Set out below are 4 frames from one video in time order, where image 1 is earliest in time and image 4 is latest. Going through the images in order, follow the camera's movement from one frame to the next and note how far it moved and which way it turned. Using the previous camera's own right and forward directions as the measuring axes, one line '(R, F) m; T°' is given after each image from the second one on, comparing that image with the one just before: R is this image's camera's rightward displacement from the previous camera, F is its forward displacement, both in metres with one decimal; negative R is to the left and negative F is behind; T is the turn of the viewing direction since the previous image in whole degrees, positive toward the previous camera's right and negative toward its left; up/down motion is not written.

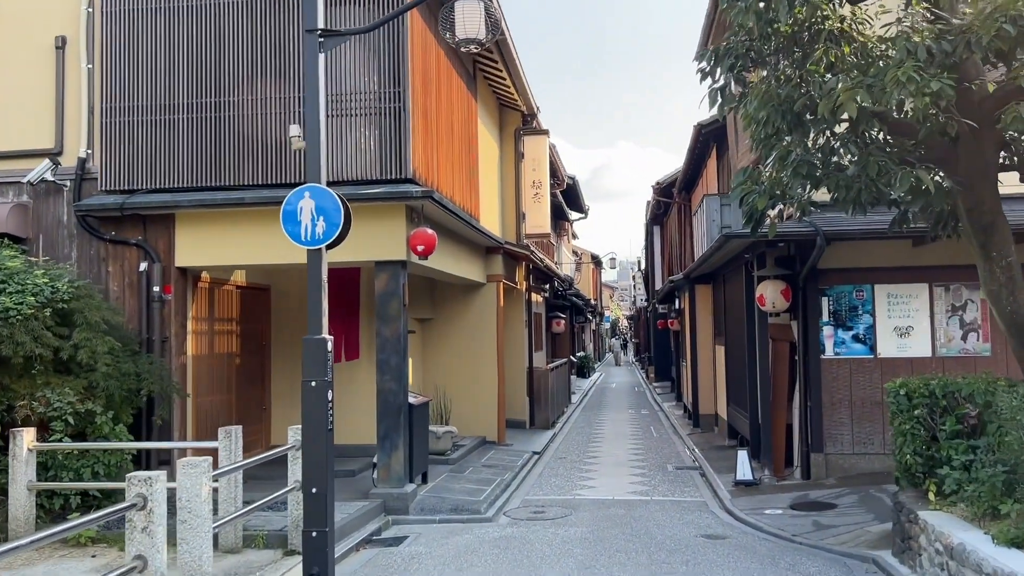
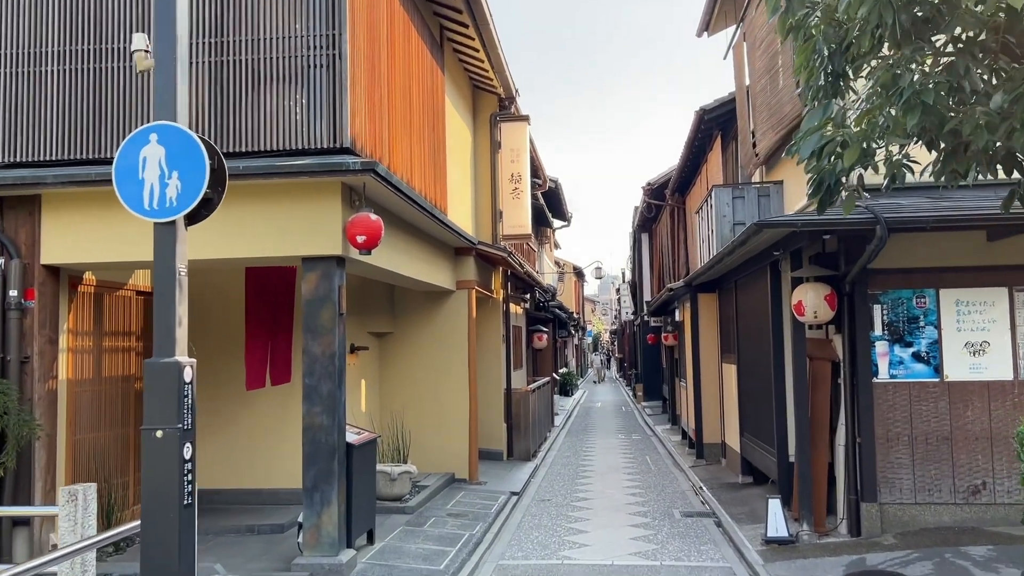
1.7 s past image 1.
(+0.1, +1.9) m; +1°
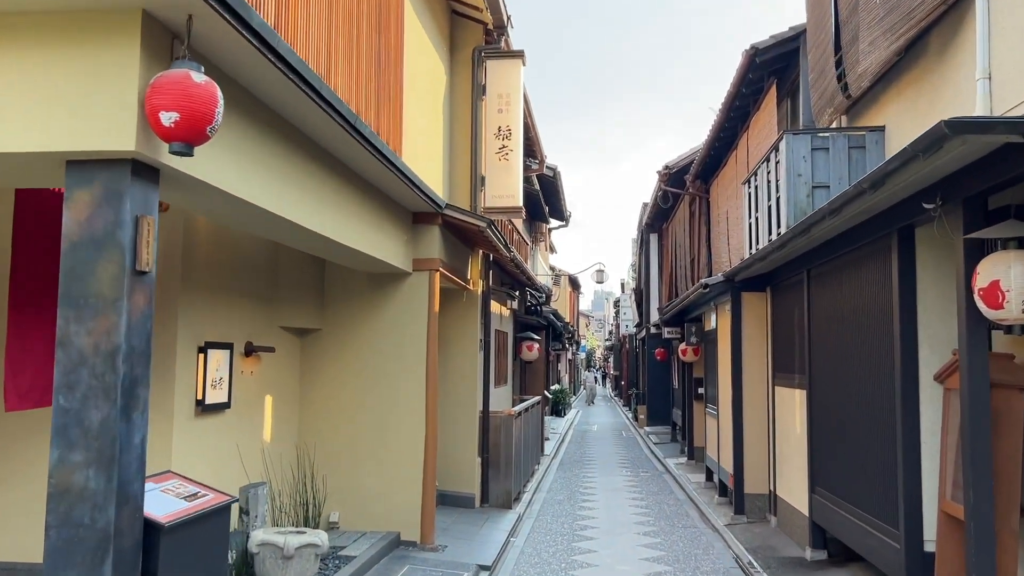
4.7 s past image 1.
(+0.1, +3.1) m; 0°
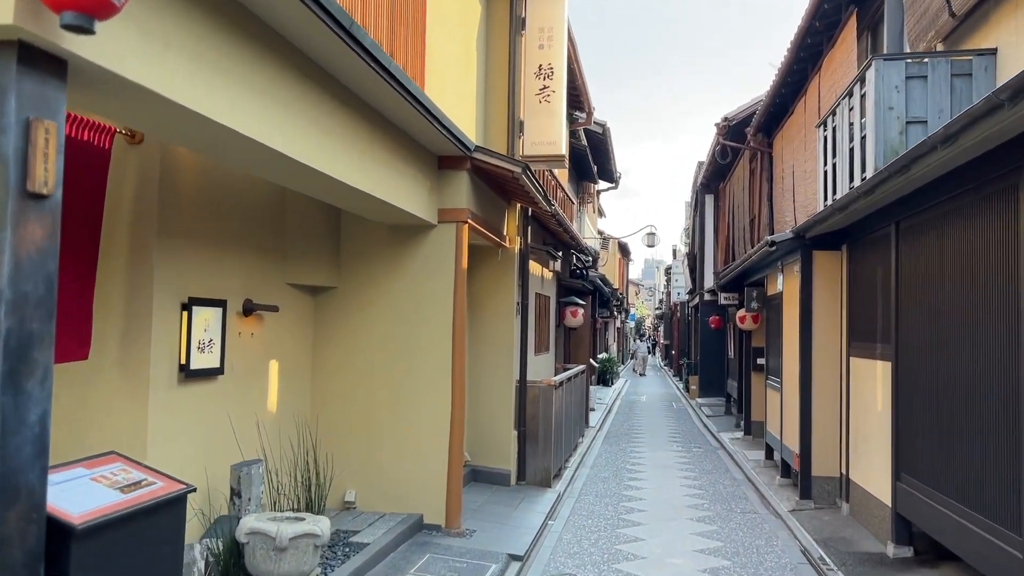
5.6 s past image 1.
(+0.1, +0.9) m; -3°
